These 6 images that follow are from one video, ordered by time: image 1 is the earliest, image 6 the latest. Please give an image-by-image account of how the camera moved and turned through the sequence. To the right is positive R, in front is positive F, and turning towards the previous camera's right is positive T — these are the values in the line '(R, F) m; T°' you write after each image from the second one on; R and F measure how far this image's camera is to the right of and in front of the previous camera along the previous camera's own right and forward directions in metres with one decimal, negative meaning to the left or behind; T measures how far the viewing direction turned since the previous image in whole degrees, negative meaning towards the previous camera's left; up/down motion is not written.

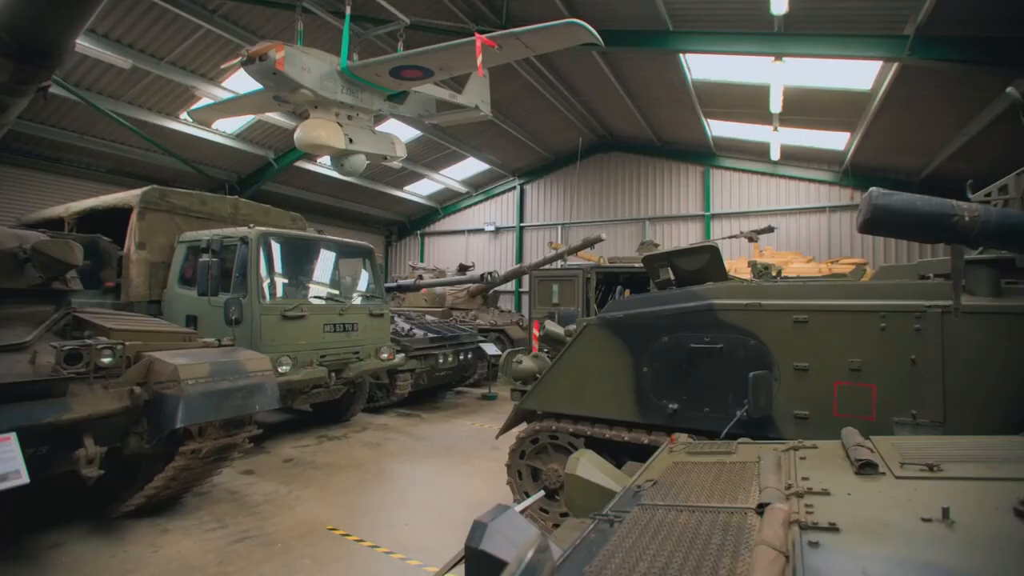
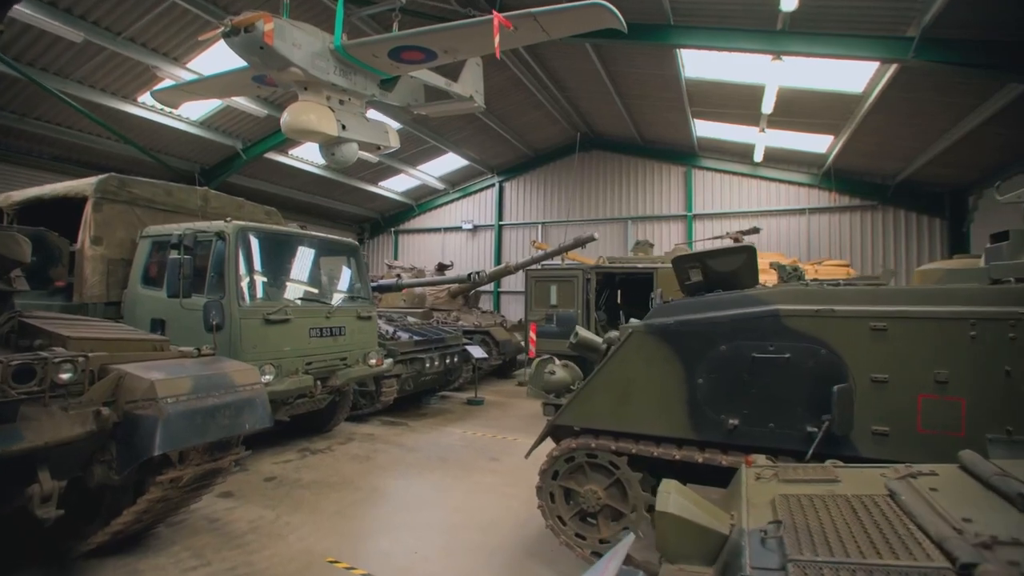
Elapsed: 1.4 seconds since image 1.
(-0.5, +0.4) m; +4°
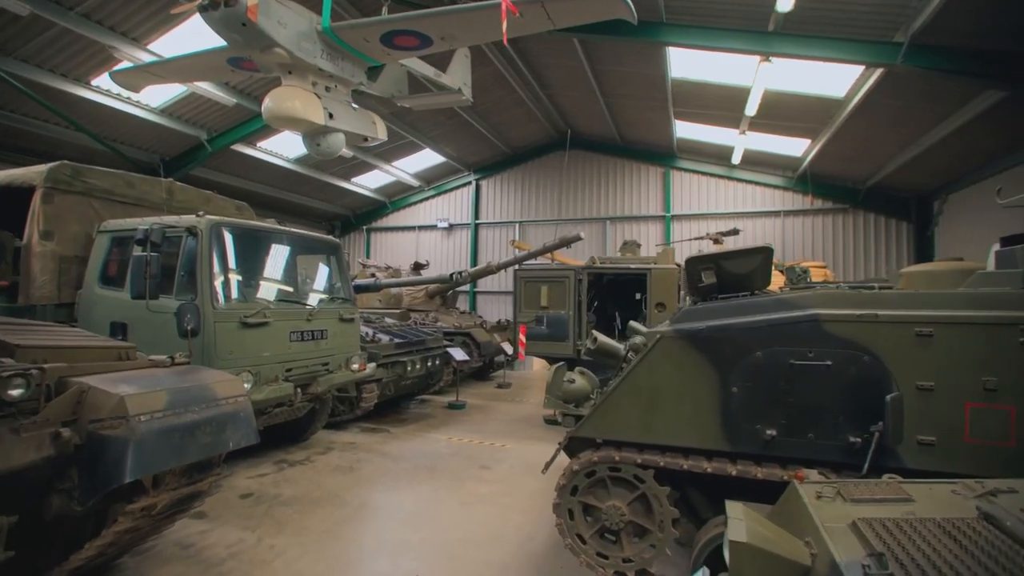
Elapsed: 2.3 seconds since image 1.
(-0.3, +0.2) m; +4°
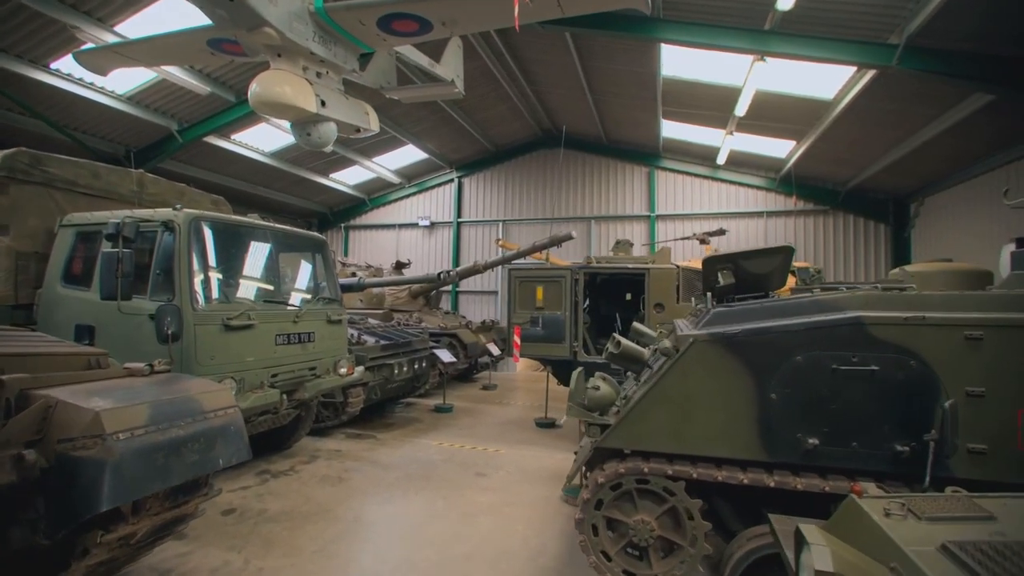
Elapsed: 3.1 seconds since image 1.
(-0.3, +0.2) m; +3°
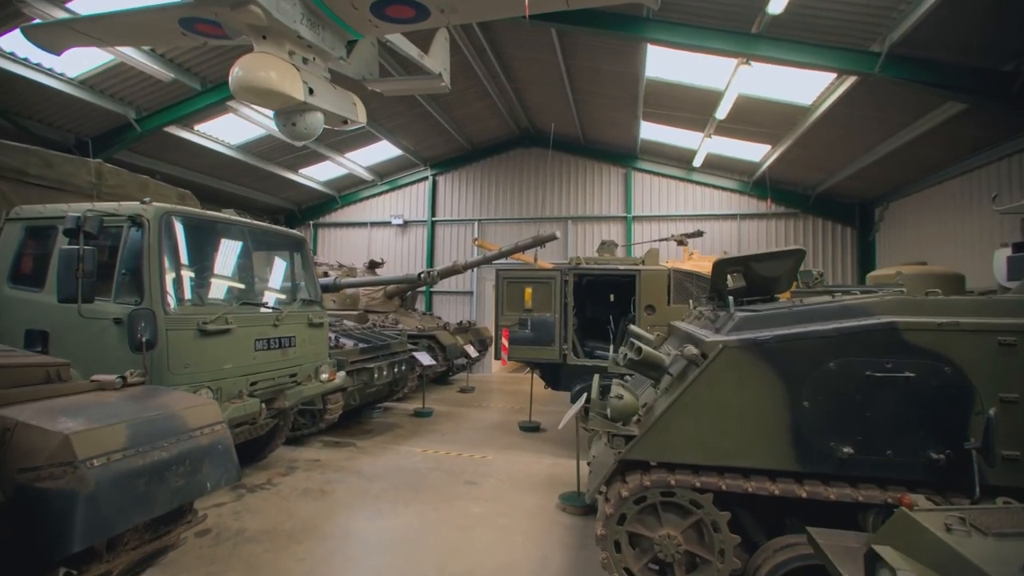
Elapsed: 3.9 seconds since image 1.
(-0.3, +0.2) m; +4°
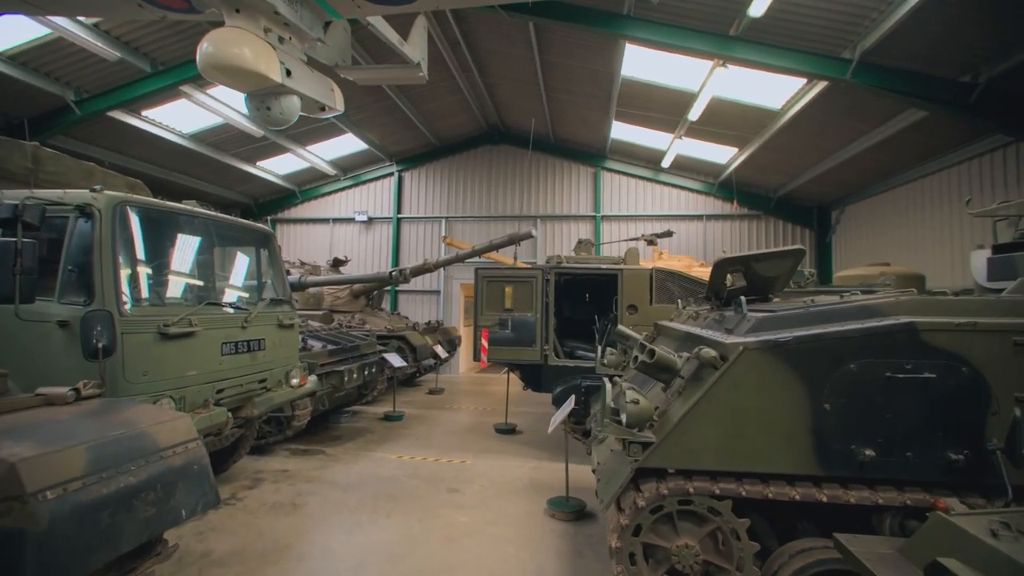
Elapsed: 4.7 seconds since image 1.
(-0.3, +0.2) m; +5°
